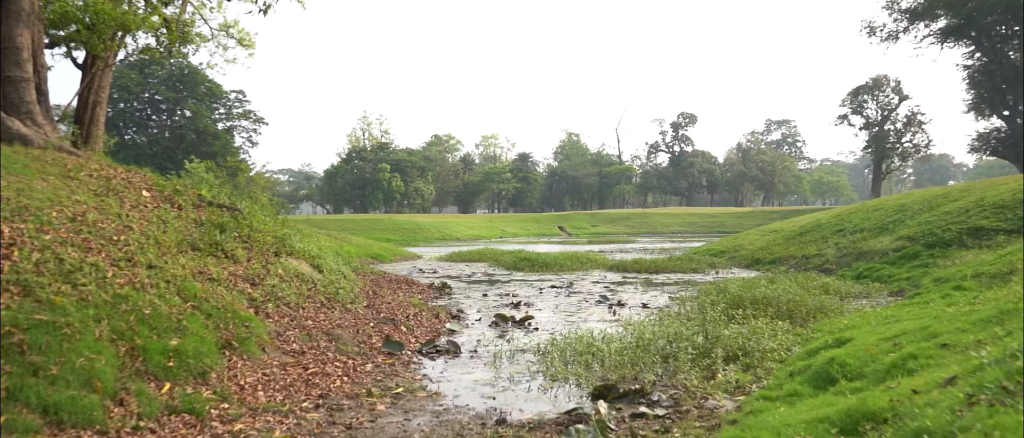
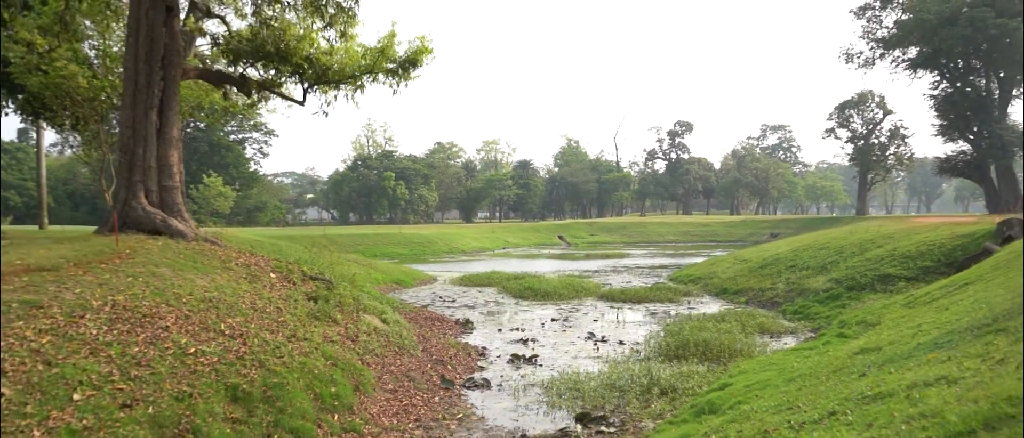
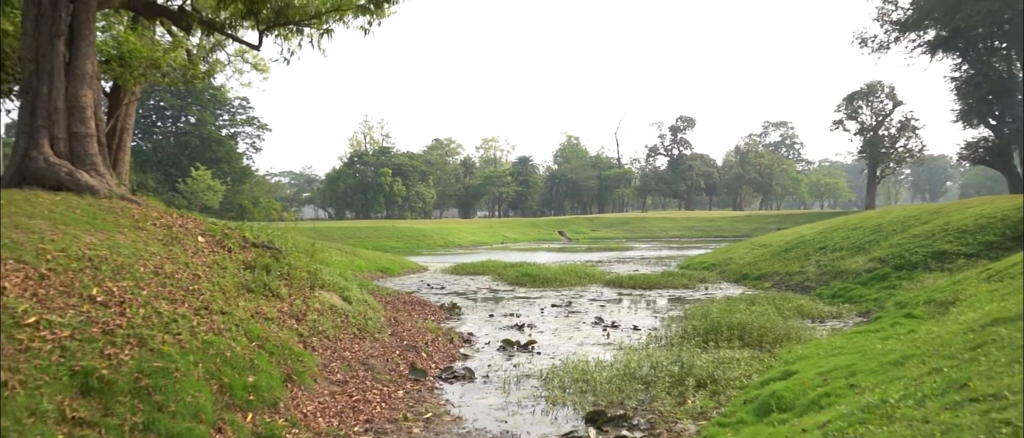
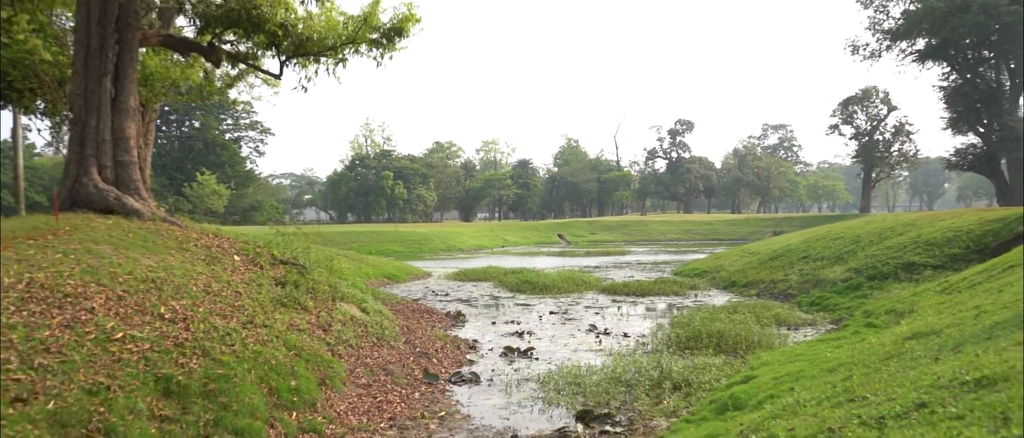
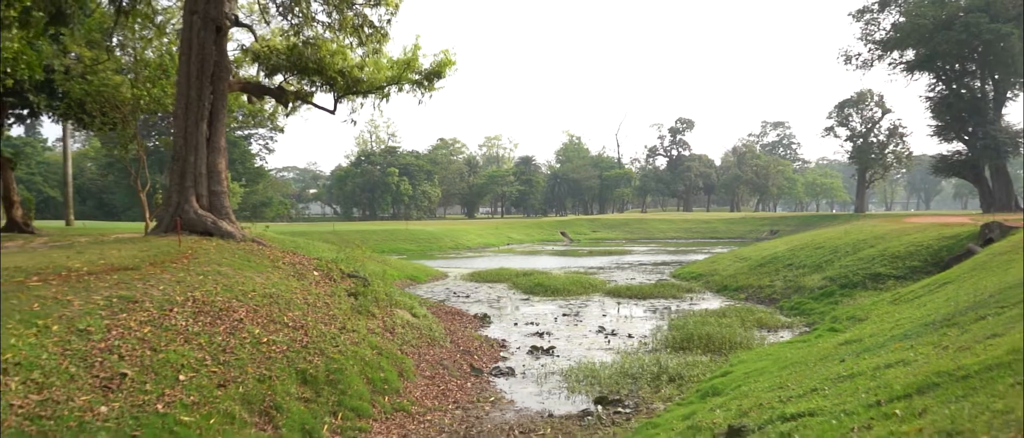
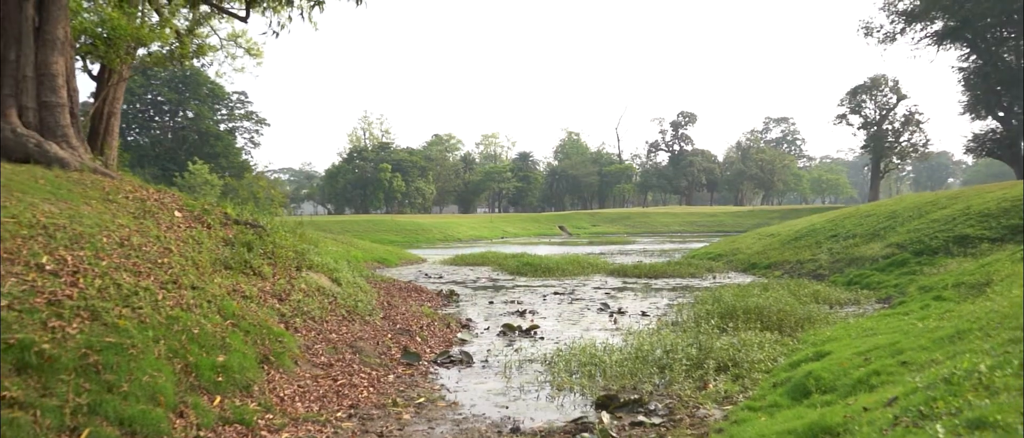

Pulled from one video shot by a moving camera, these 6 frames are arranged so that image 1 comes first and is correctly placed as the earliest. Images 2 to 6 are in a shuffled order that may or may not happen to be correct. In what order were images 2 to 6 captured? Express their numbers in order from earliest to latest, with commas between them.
6, 3, 4, 2, 5
